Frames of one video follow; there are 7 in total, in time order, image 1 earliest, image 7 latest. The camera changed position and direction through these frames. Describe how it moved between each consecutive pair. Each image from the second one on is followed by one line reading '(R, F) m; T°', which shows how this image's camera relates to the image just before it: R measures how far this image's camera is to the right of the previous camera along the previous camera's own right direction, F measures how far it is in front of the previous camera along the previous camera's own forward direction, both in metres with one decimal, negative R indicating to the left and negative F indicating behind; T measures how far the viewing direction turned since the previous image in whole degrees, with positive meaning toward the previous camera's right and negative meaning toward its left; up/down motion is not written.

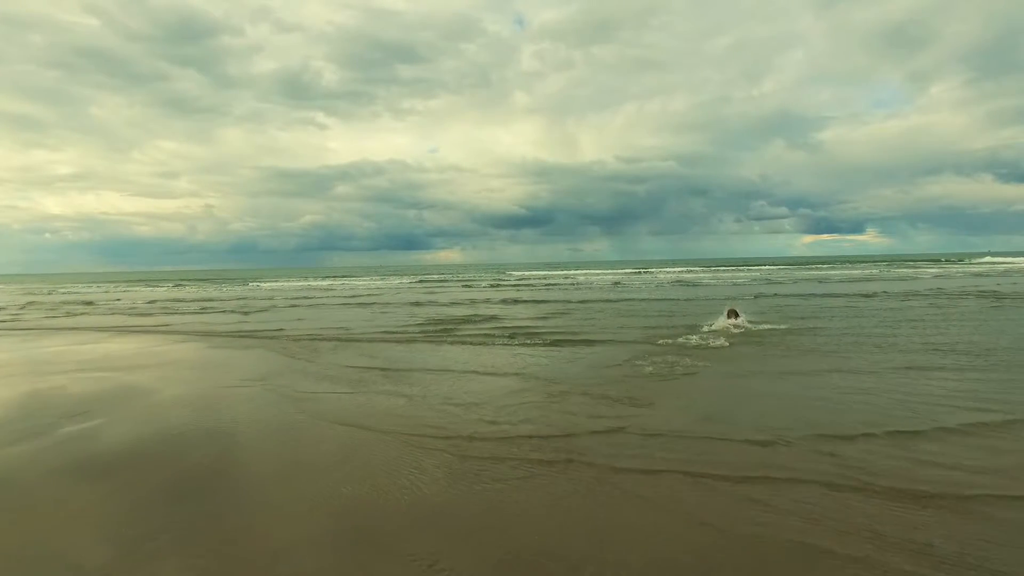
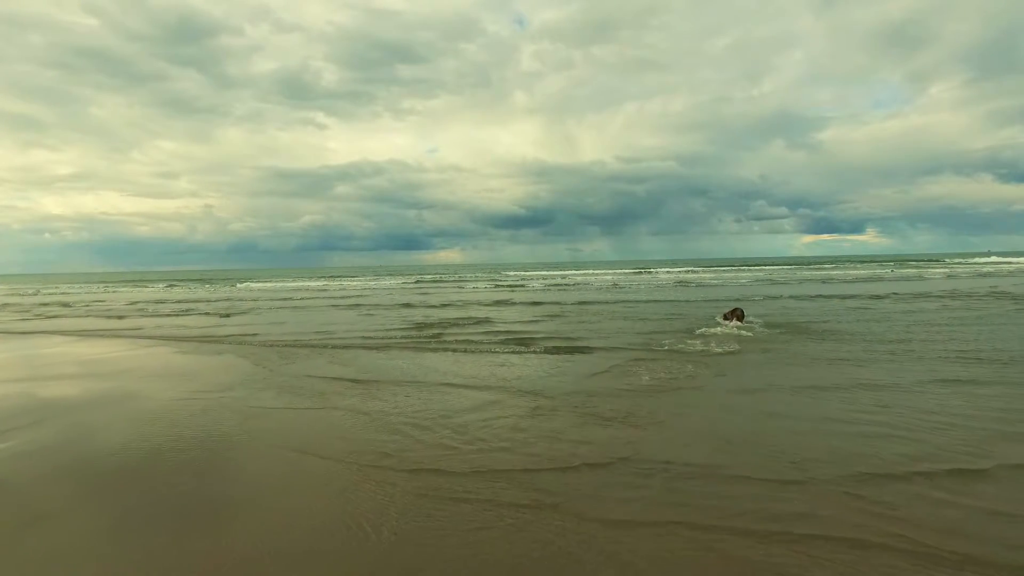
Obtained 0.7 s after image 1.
(+0.3, +1.0) m; 0°
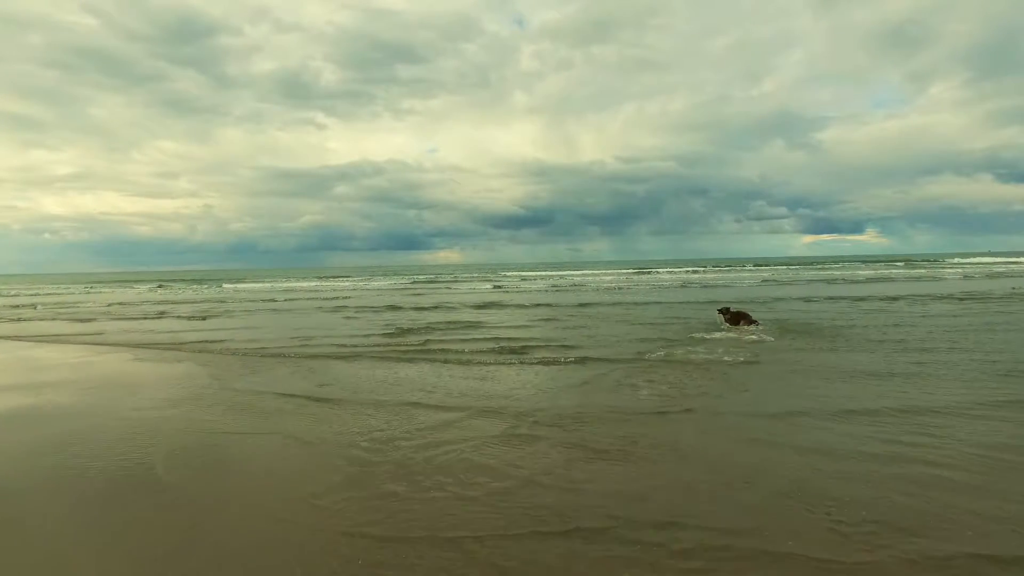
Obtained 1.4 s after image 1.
(+0.3, +1.3) m; 0°
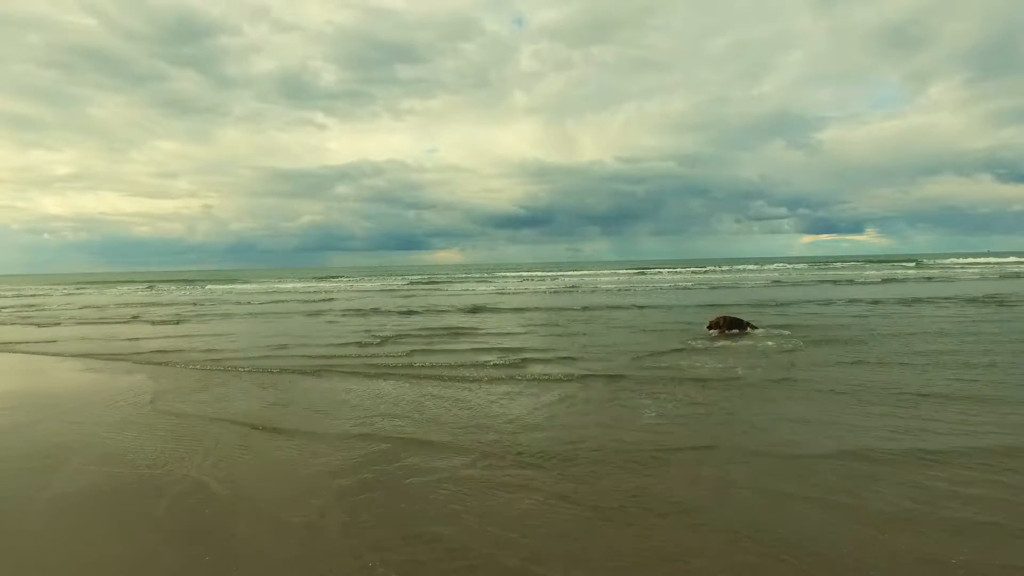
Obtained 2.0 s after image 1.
(+0.2, +1.5) m; 0°
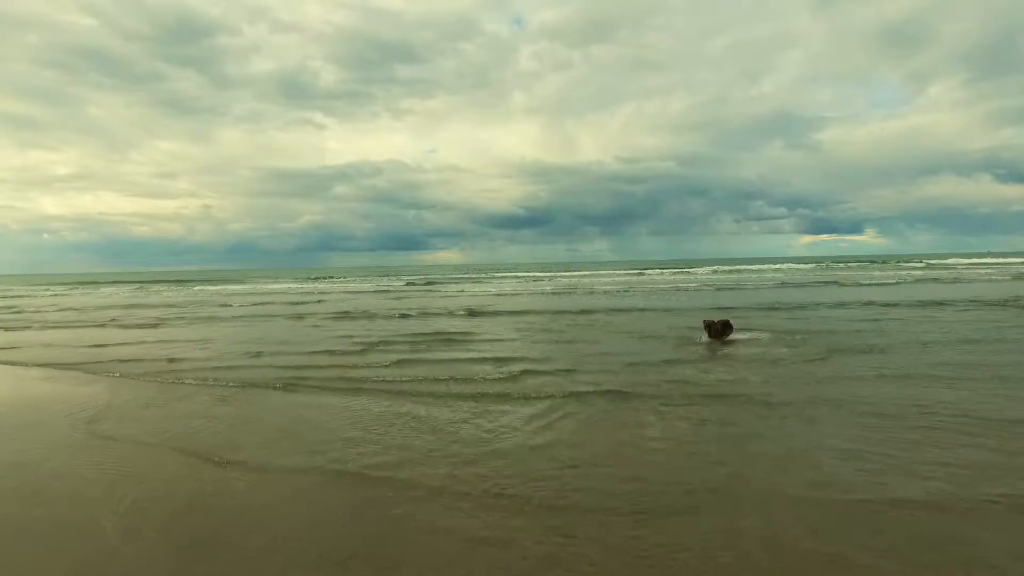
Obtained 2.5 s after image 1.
(+0.1, +1.0) m; 0°
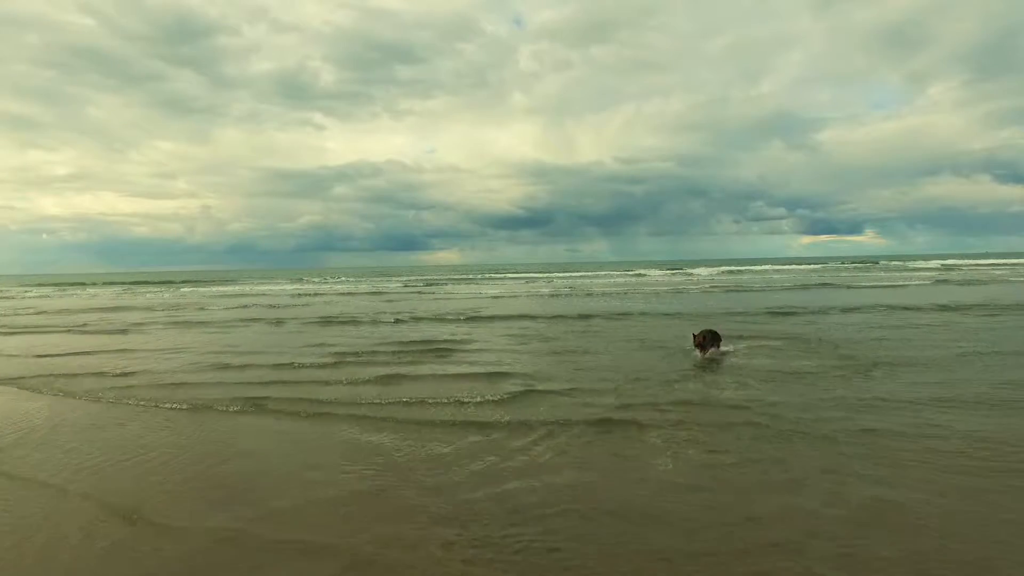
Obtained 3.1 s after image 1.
(+0.2, +1.2) m; 0°
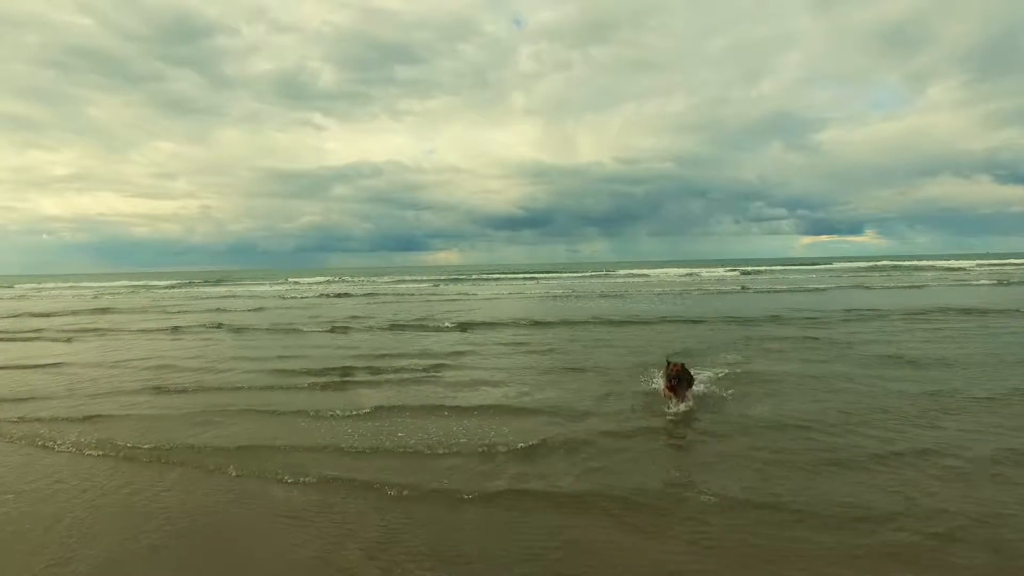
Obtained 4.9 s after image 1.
(+0.2, +1.8) m; 0°
